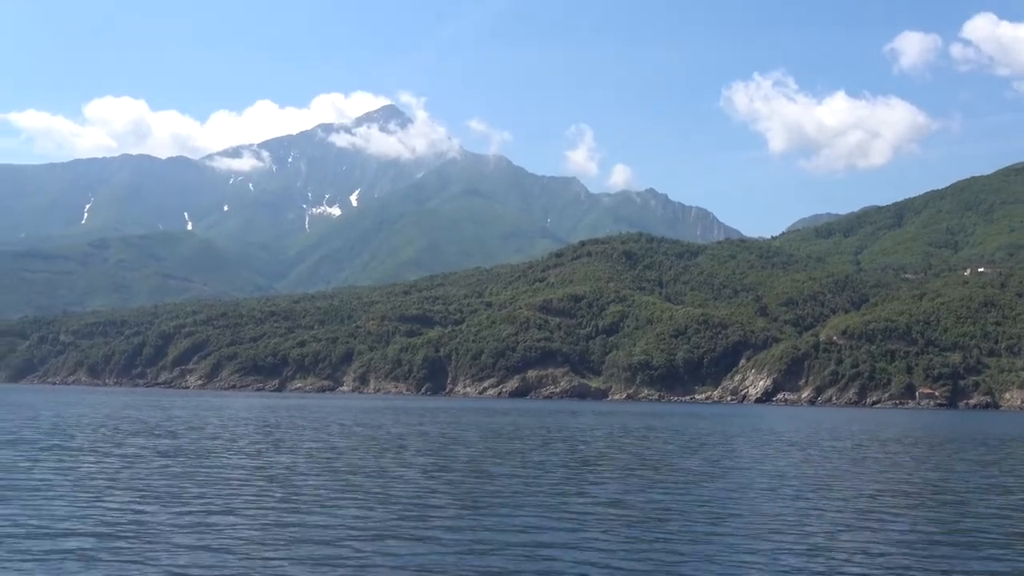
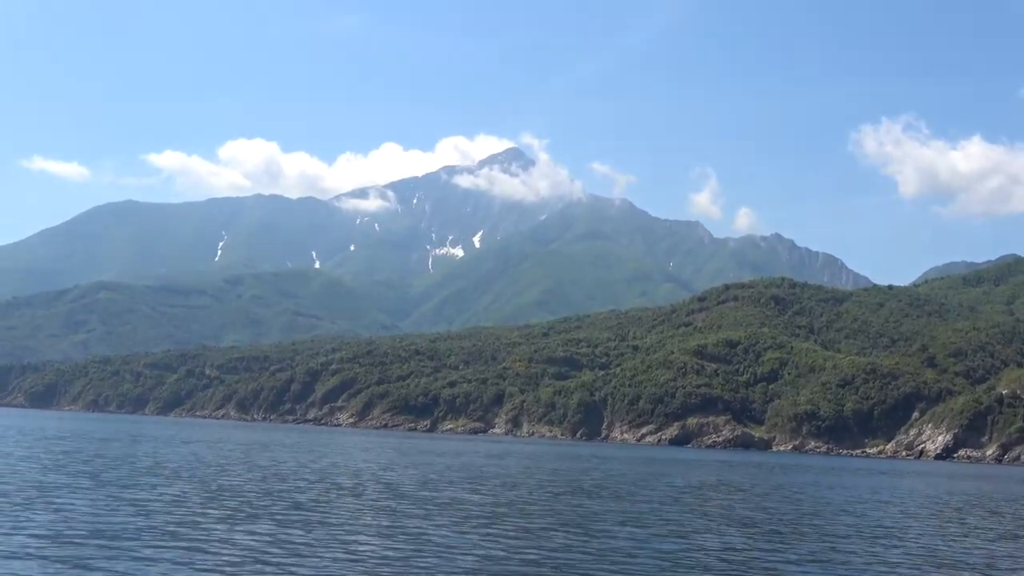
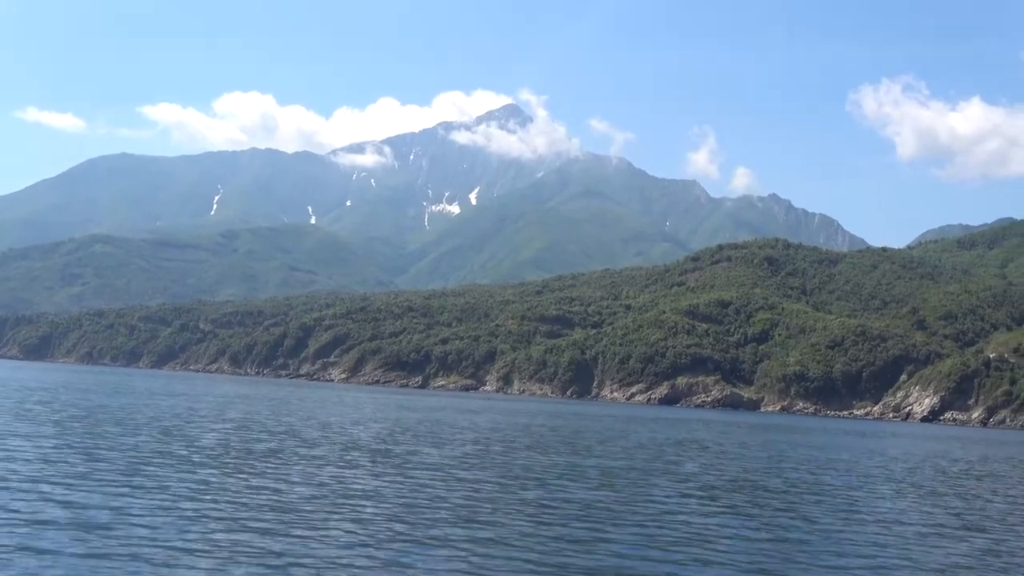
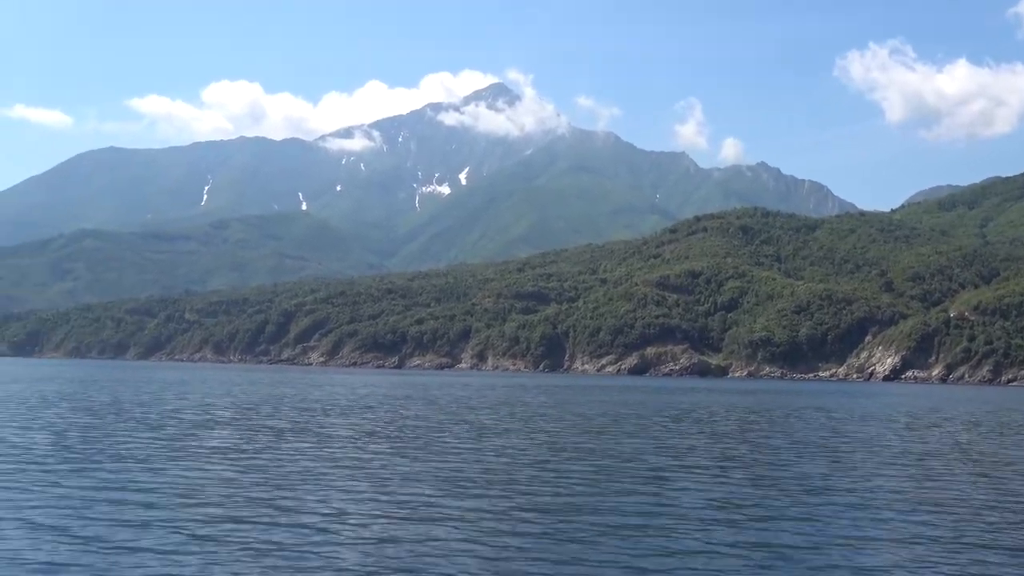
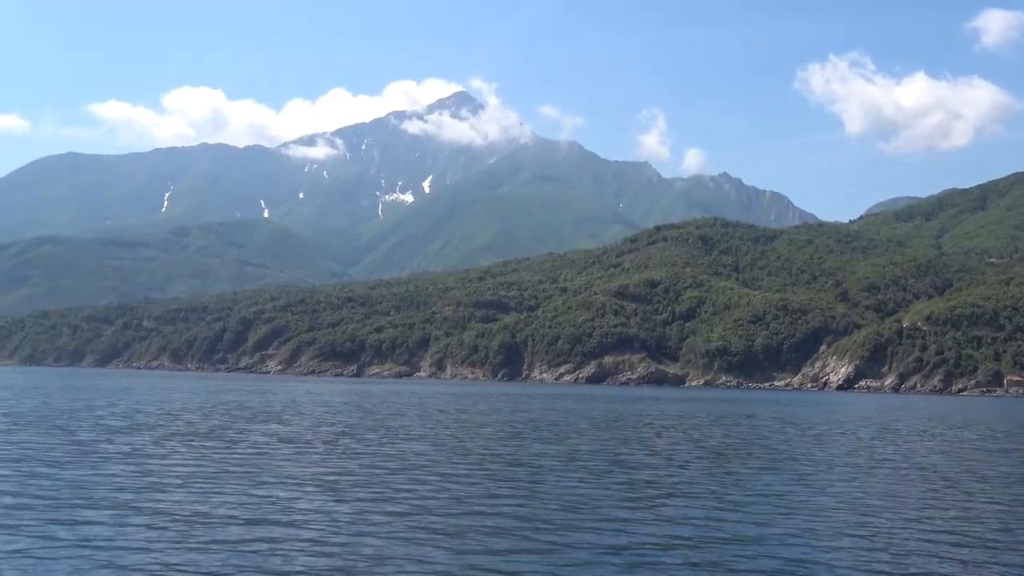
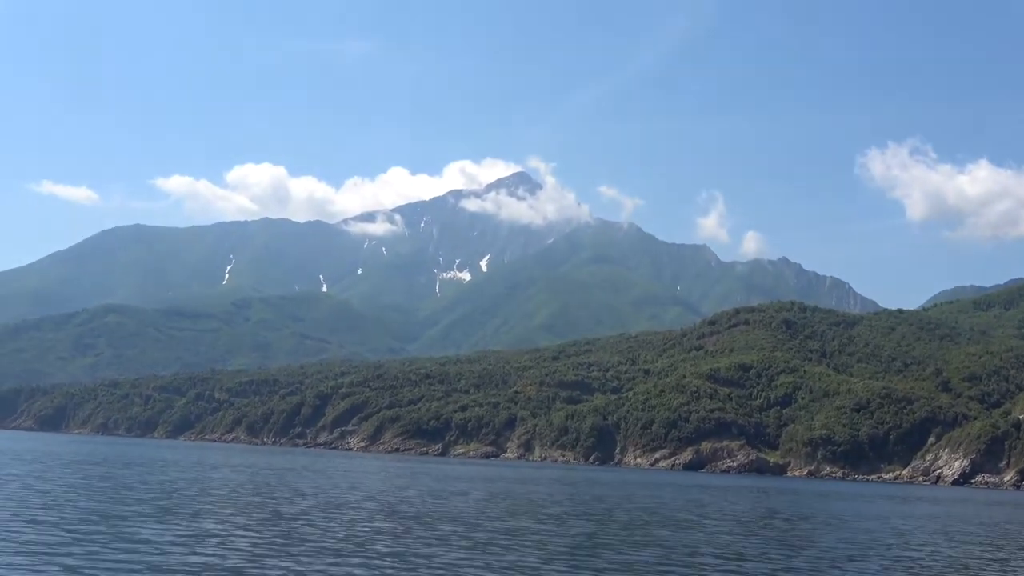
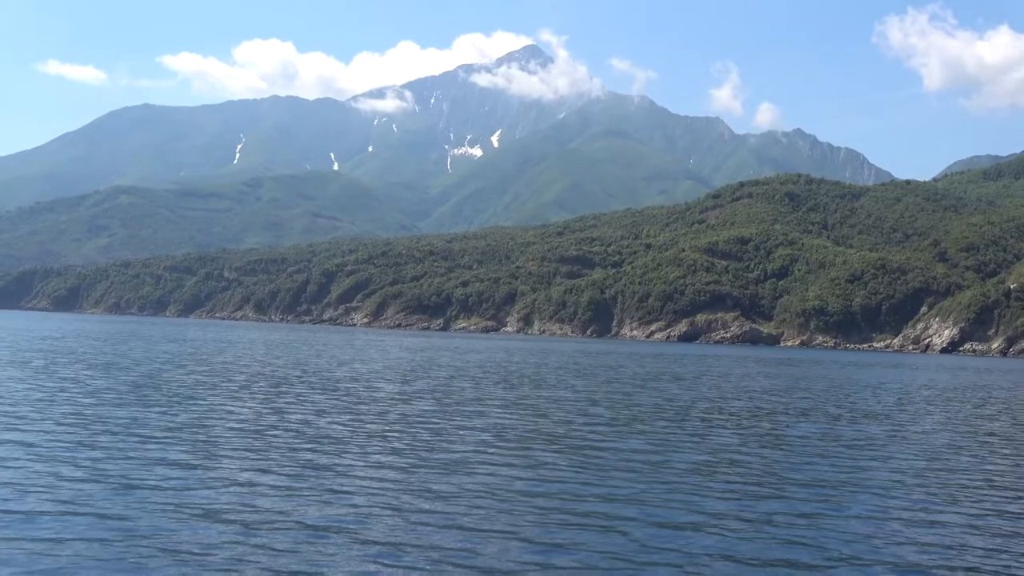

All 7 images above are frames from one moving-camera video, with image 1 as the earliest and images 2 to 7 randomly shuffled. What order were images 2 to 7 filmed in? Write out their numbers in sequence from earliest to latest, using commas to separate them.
5, 4, 7, 3, 2, 6
